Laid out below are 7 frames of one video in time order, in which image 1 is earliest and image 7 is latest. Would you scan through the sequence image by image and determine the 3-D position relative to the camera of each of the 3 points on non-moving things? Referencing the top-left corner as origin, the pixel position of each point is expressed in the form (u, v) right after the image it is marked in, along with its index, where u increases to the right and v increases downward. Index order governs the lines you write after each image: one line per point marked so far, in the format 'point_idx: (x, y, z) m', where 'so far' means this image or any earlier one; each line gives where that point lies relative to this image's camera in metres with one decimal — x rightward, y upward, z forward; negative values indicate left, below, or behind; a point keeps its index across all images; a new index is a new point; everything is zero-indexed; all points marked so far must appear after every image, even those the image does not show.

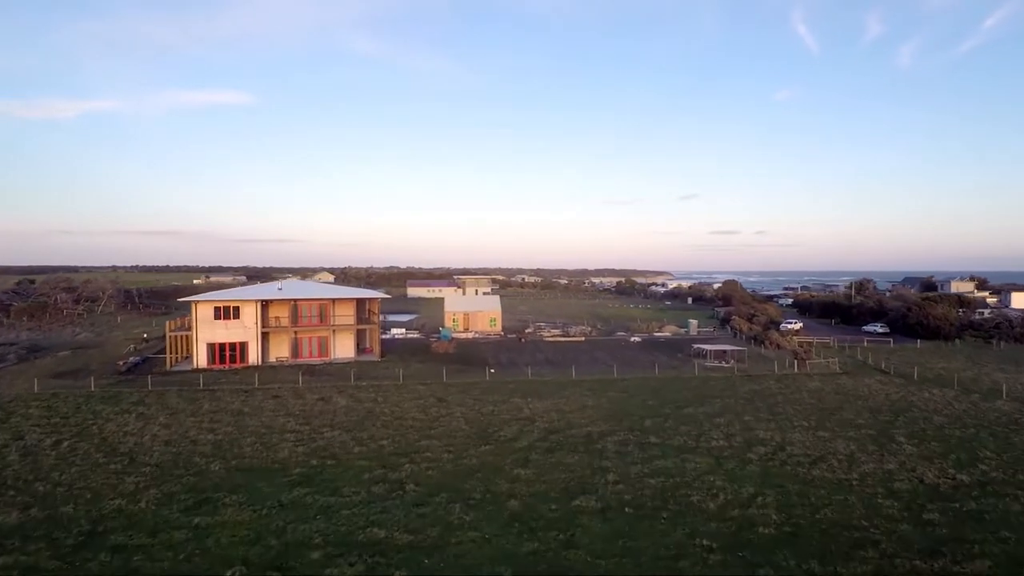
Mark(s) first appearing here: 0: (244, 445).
0: (-7.1, -4.2, +18.0) m
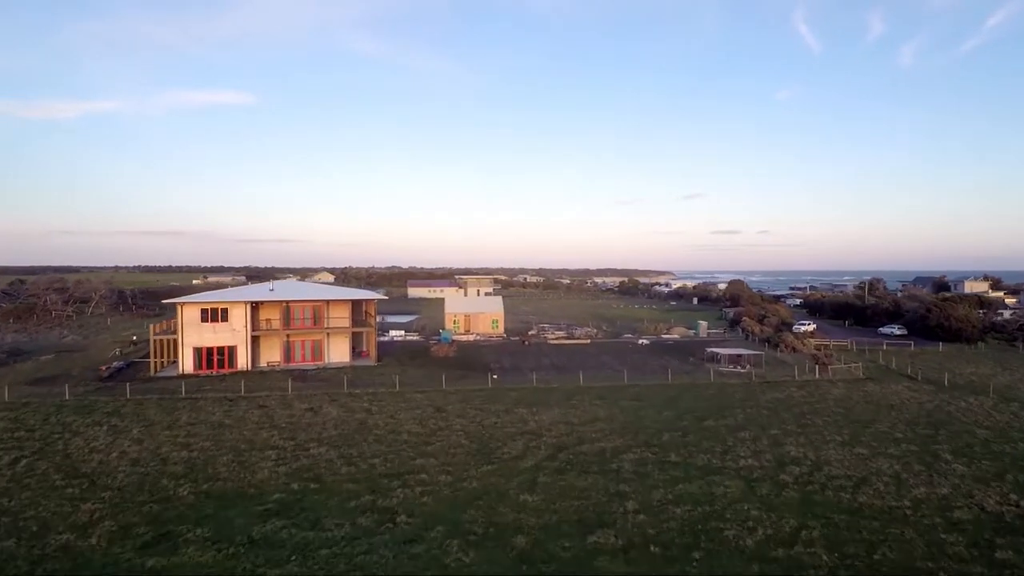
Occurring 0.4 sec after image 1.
0: (-7.0, -4.2, +16.2) m
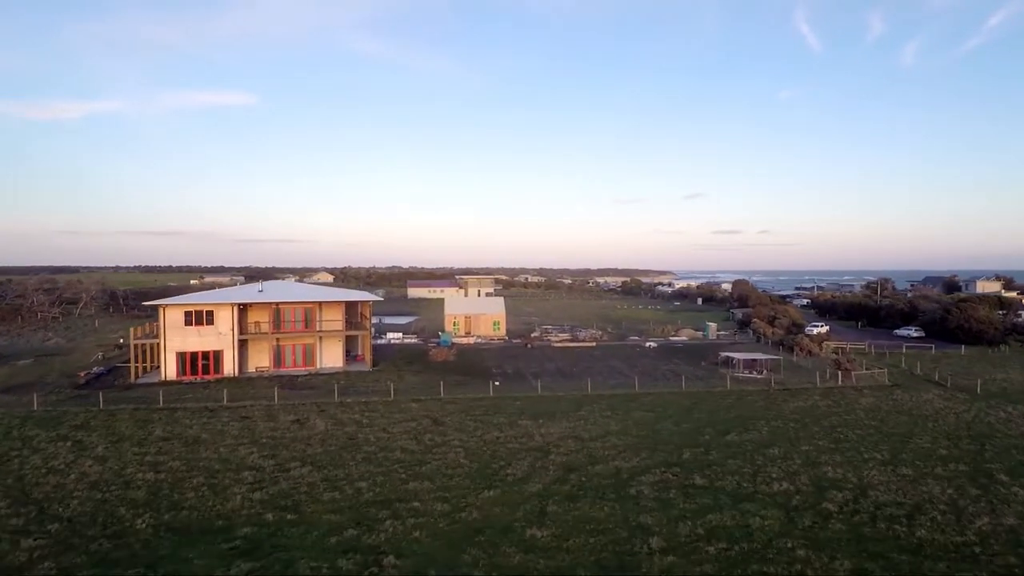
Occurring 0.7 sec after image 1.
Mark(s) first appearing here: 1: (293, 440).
0: (-6.9, -4.3, +14.4) m
1: (-6.0, -4.1, +18.5) m
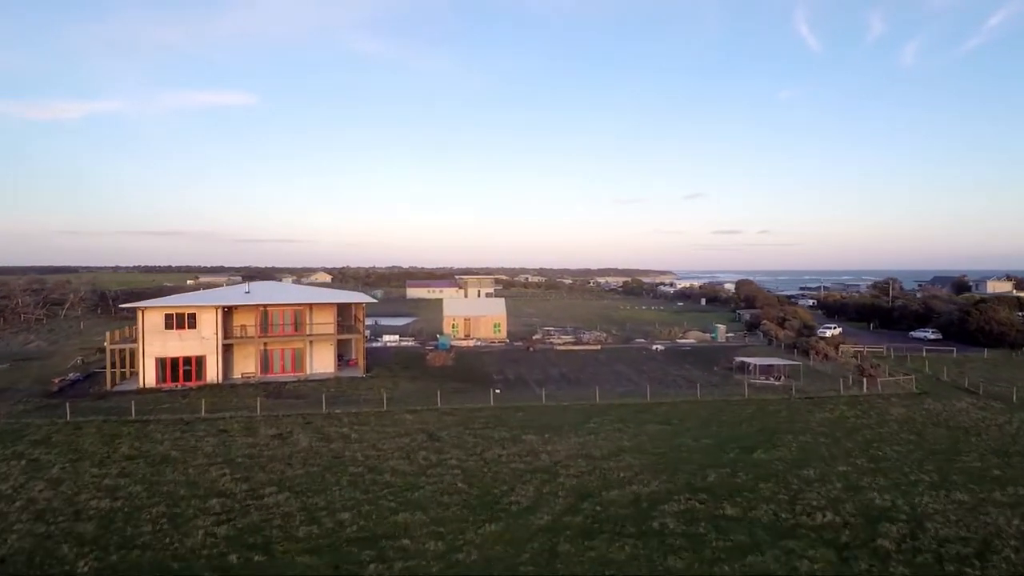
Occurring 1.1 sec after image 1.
0: (-6.8, -4.3, +12.5) m
1: (-5.9, -4.2, +16.6) m
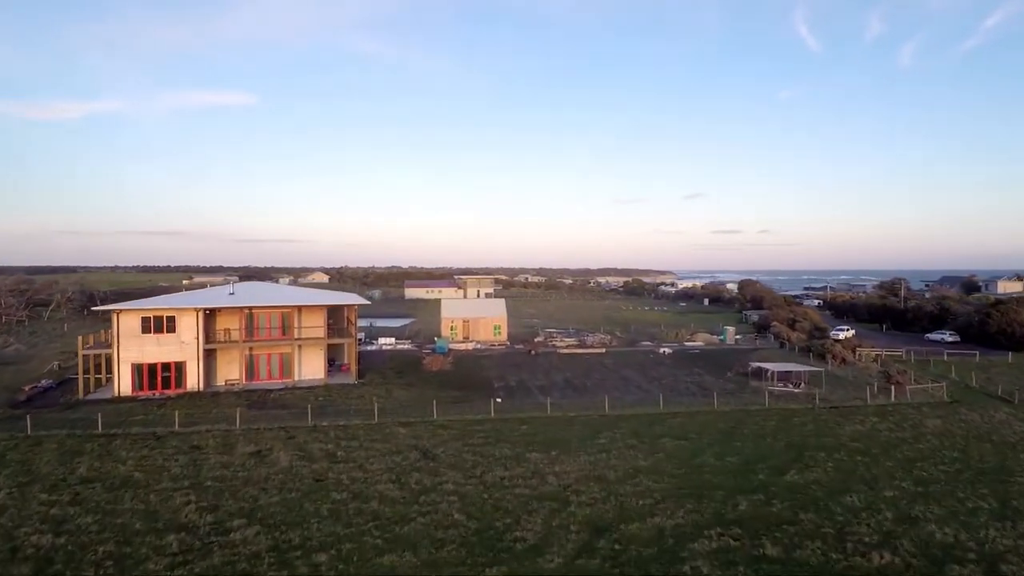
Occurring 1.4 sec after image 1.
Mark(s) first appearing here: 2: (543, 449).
0: (-6.7, -4.4, +10.7) m
1: (-5.8, -4.2, +14.8) m
2: (+0.8, -4.1, +17.1) m
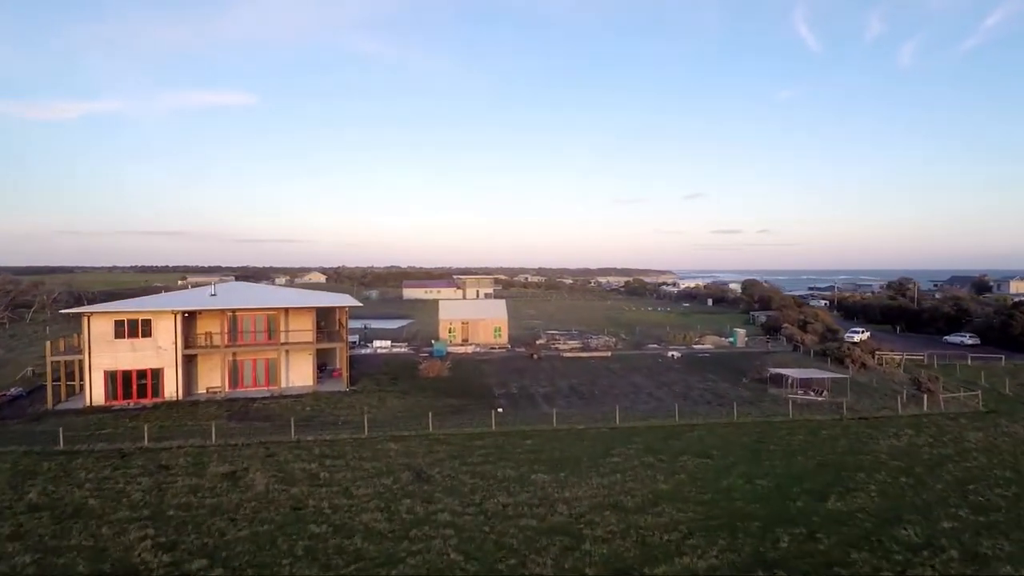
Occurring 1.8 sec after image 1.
0: (-6.6, -4.4, +8.9) m
1: (-5.7, -4.3, +13.0) m
2: (+0.8, -4.1, +15.3) m
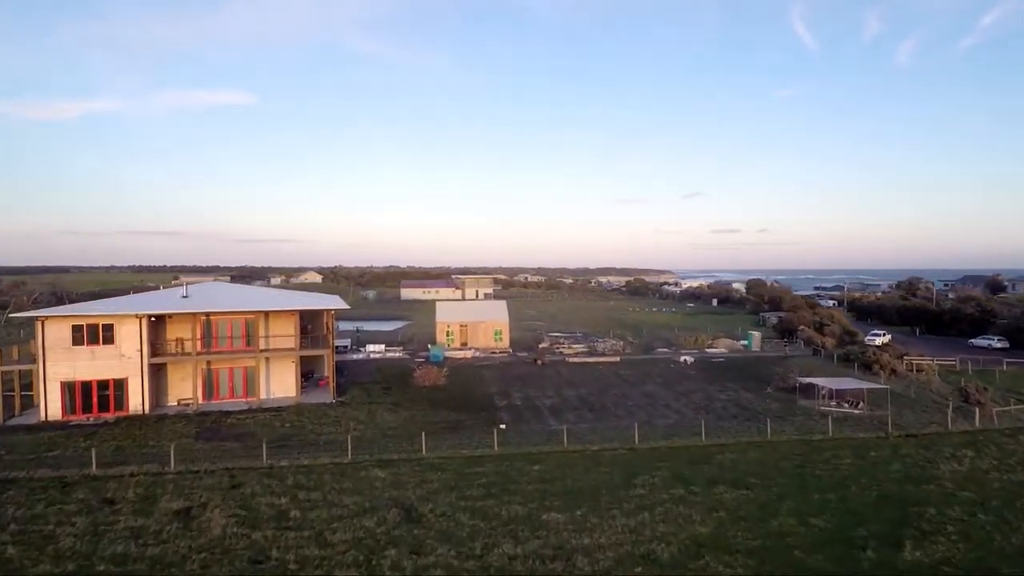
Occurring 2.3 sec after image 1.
0: (-6.5, -4.5, +6.5) m
1: (-5.6, -4.3, +10.6) m
2: (+1.0, -4.1, +12.9) m
